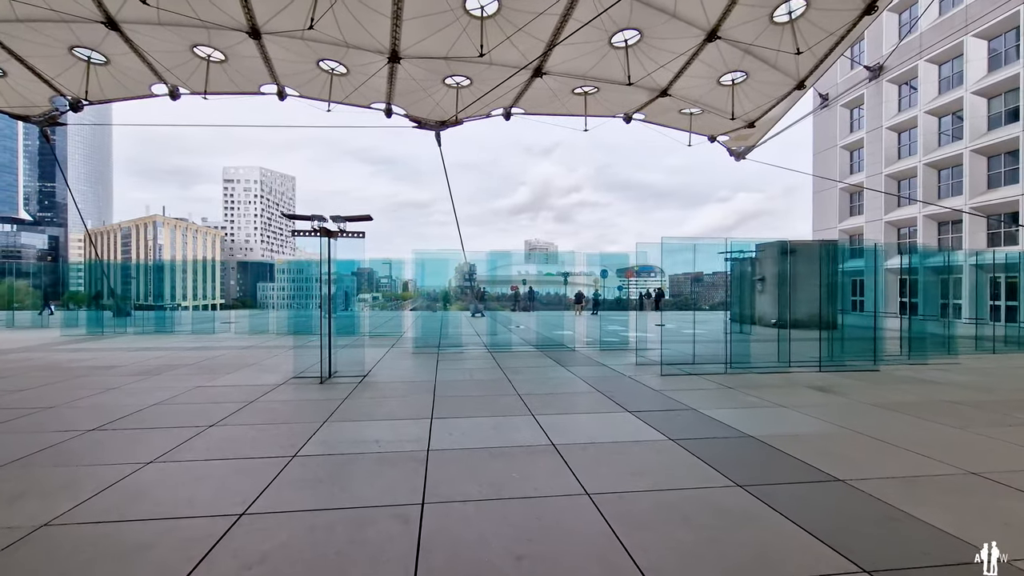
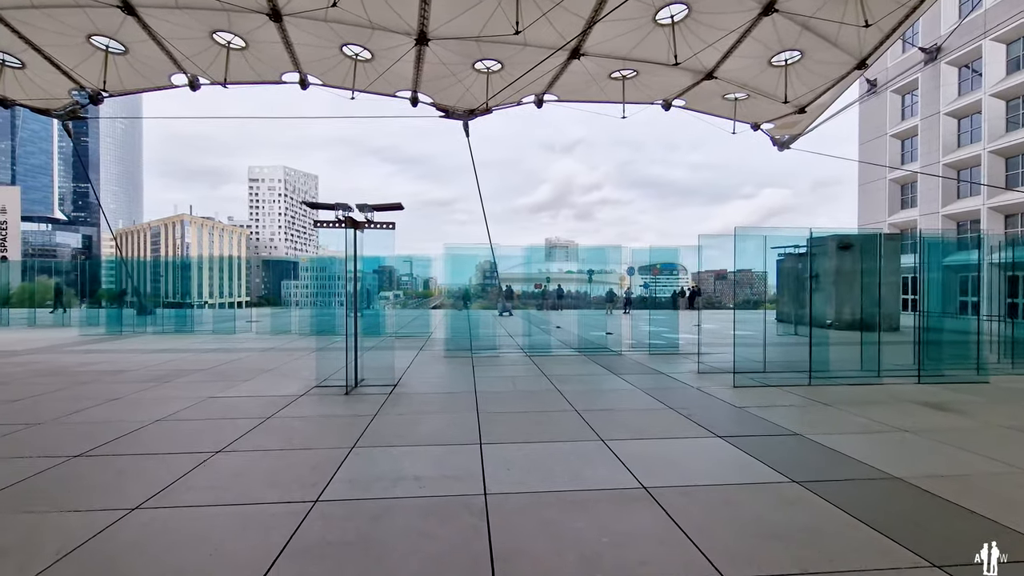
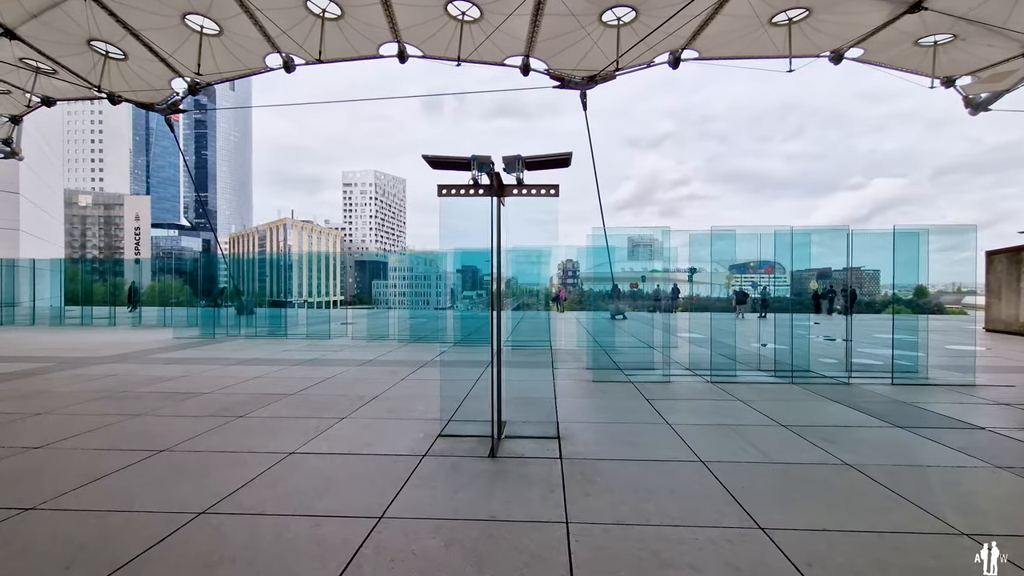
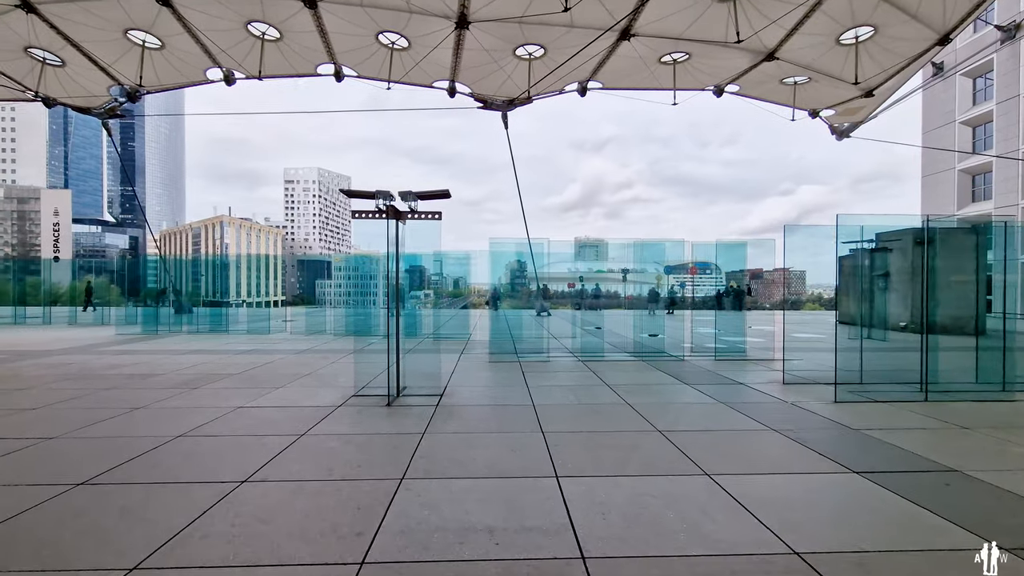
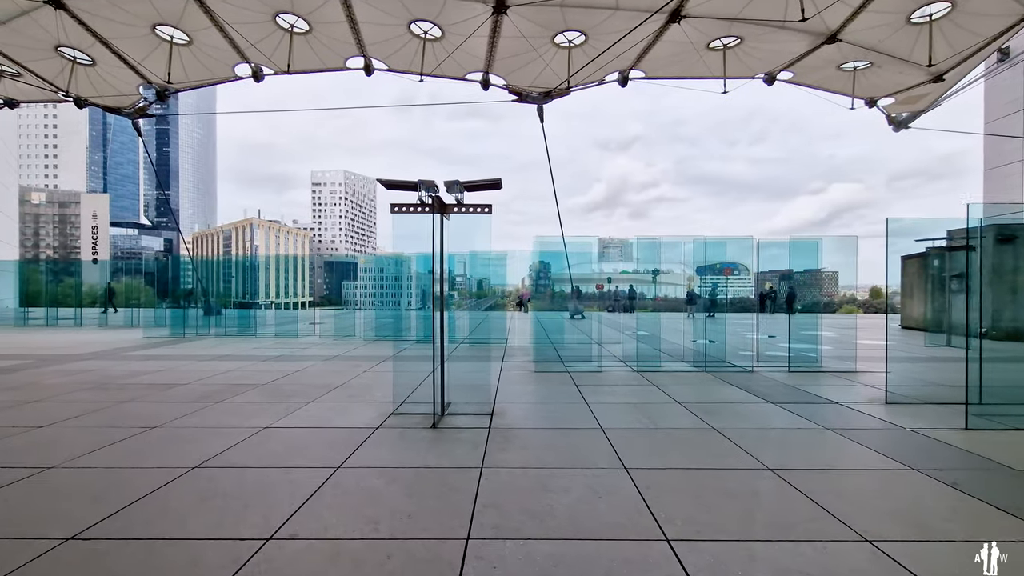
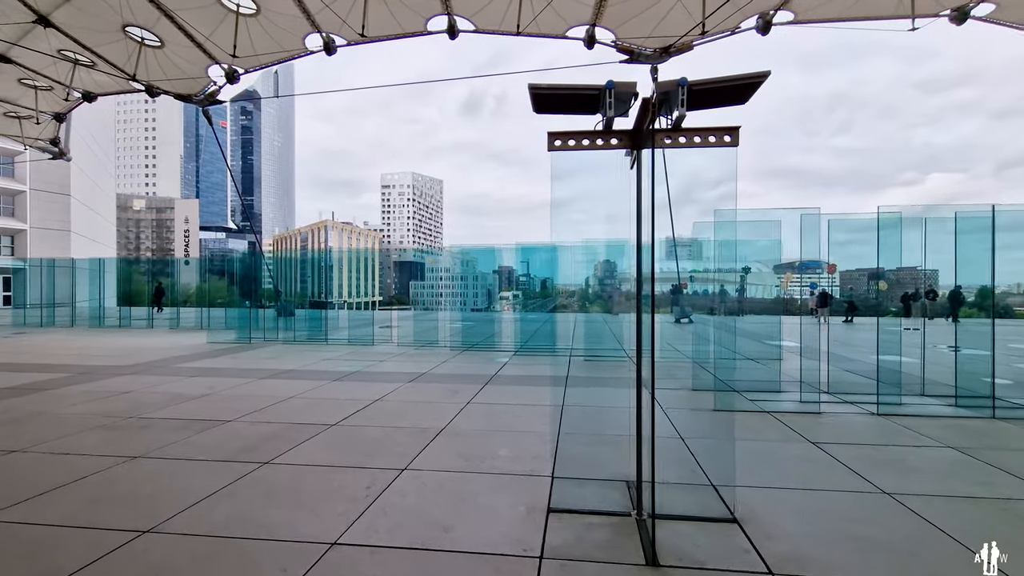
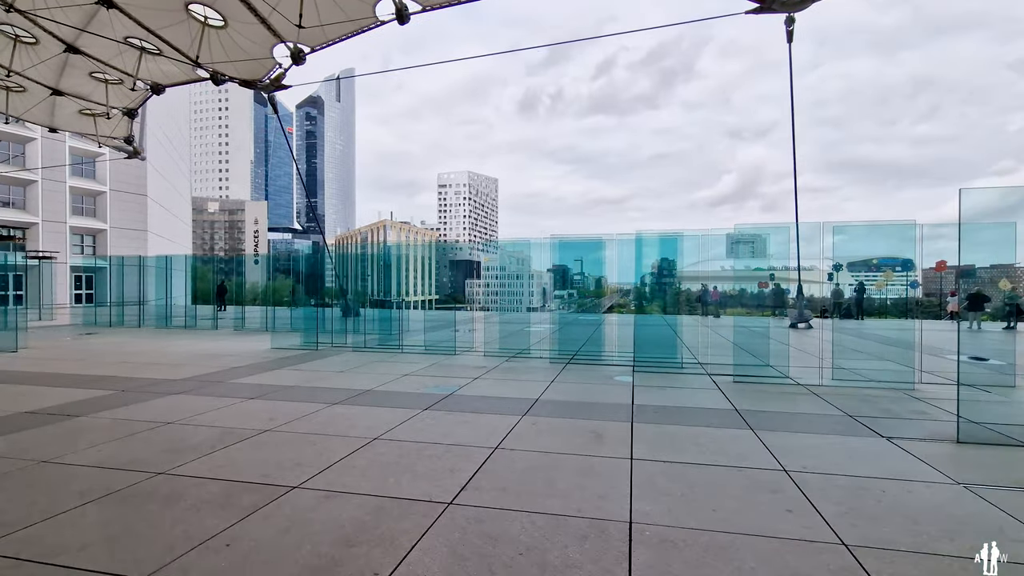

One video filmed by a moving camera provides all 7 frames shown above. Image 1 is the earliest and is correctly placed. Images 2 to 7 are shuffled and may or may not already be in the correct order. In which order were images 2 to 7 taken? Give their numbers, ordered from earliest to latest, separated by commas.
2, 4, 5, 3, 6, 7
